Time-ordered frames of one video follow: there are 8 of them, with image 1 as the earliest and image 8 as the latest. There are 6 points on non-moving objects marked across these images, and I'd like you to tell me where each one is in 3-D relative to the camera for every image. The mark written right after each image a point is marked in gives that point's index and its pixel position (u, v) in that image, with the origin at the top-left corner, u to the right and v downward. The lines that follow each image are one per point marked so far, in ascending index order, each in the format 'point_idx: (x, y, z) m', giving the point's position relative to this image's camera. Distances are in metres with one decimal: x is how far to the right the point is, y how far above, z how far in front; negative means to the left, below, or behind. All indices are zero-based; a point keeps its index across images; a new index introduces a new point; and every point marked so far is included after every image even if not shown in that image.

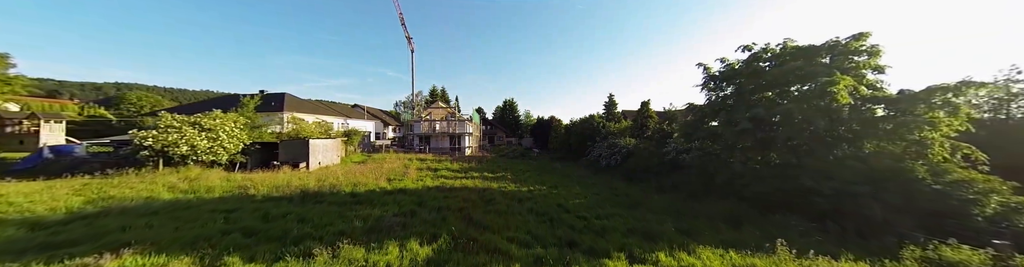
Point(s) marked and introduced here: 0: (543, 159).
0: (+2.5, -2.1, +19.9) m
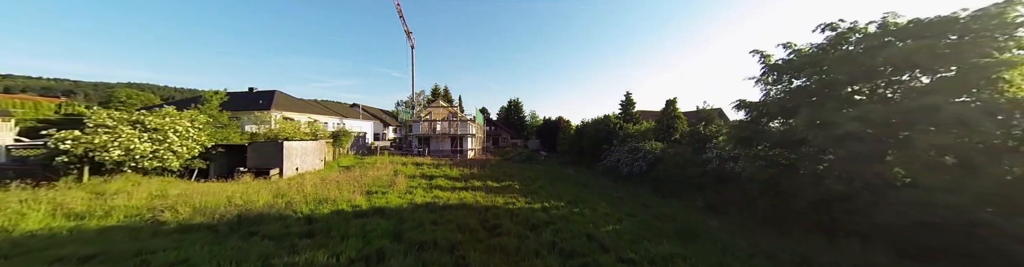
0: (+2.9, -2.3, +18.1) m
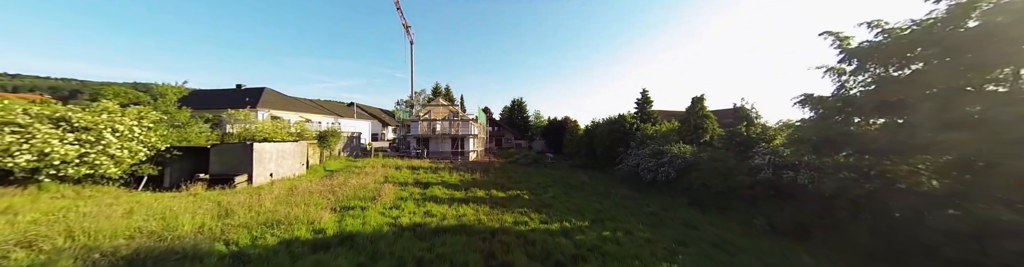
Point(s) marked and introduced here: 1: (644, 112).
0: (+3.3, -2.3, +16.7) m
1: (+8.5, +1.4, +15.5) m
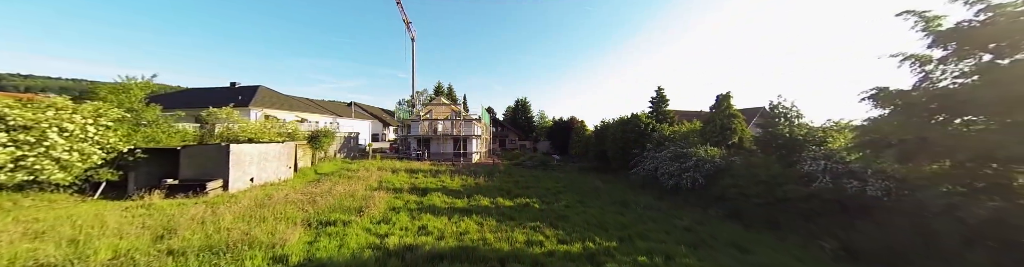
0: (+3.6, -2.4, +15.6) m
1: (+8.8, +1.3, +14.5) m
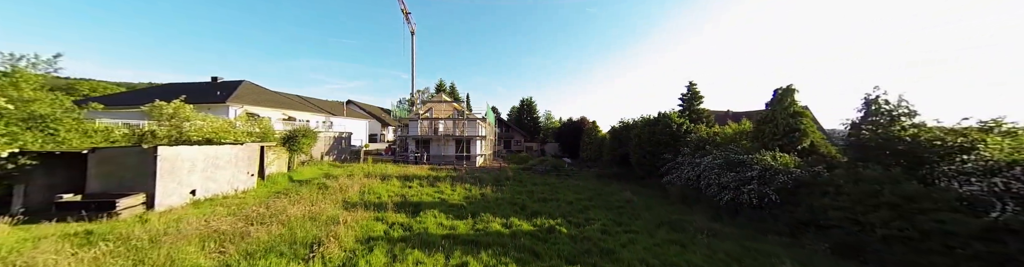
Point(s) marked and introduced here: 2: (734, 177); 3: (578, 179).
0: (+4.2, -2.5, +13.8) m
1: (+9.4, +1.2, +12.6) m
2: (+7.1, -1.4, +7.7) m
3: (+3.5, -2.4, +12.9) m
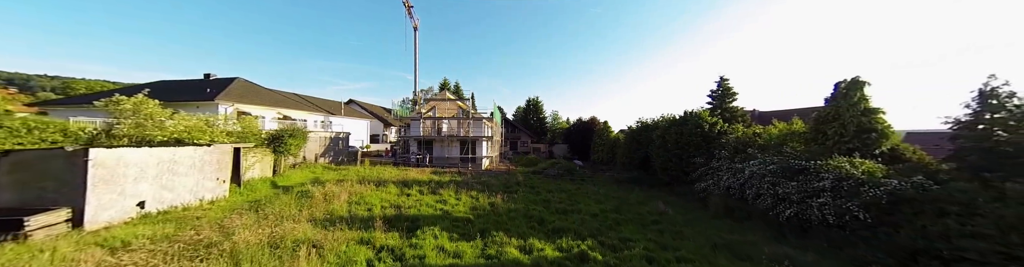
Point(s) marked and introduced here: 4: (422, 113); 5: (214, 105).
0: (+4.7, -2.5, +12.5) m
1: (+9.9, +1.2, +11.2) m
2: (+7.5, -1.4, +6.4) m
3: (+4.0, -2.5, +11.6) m
4: (-6.9, +1.5, +18.5) m
5: (-15.8, +1.5, +12.7) m
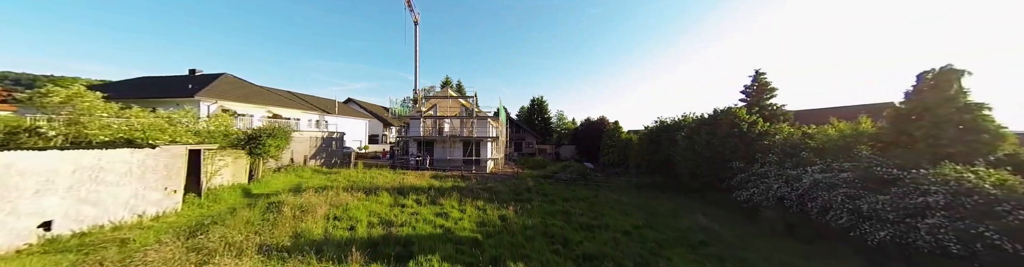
0: (+5.1, -2.5, +11.2) m
1: (+10.3, +1.1, +9.9) m
2: (+7.8, -1.4, +5.1) m
3: (+4.4, -2.5, +10.4) m
4: (-6.4, +1.5, +17.3) m
5: (-15.4, +1.5, +11.6) m
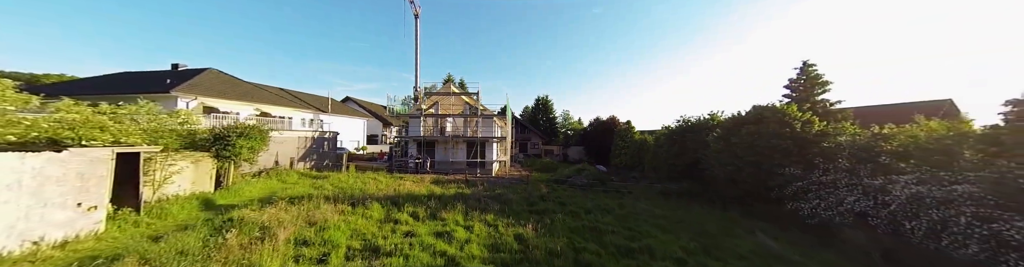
0: (+5.5, -2.5, +9.9) m
1: (+10.7, +1.1, +8.6) m
2: (+8.2, -1.4, +3.8) m
3: (+4.9, -2.5, +9.1) m
4: (-5.9, +1.5, +16.1) m
5: (-14.9, +1.6, +10.5) m
